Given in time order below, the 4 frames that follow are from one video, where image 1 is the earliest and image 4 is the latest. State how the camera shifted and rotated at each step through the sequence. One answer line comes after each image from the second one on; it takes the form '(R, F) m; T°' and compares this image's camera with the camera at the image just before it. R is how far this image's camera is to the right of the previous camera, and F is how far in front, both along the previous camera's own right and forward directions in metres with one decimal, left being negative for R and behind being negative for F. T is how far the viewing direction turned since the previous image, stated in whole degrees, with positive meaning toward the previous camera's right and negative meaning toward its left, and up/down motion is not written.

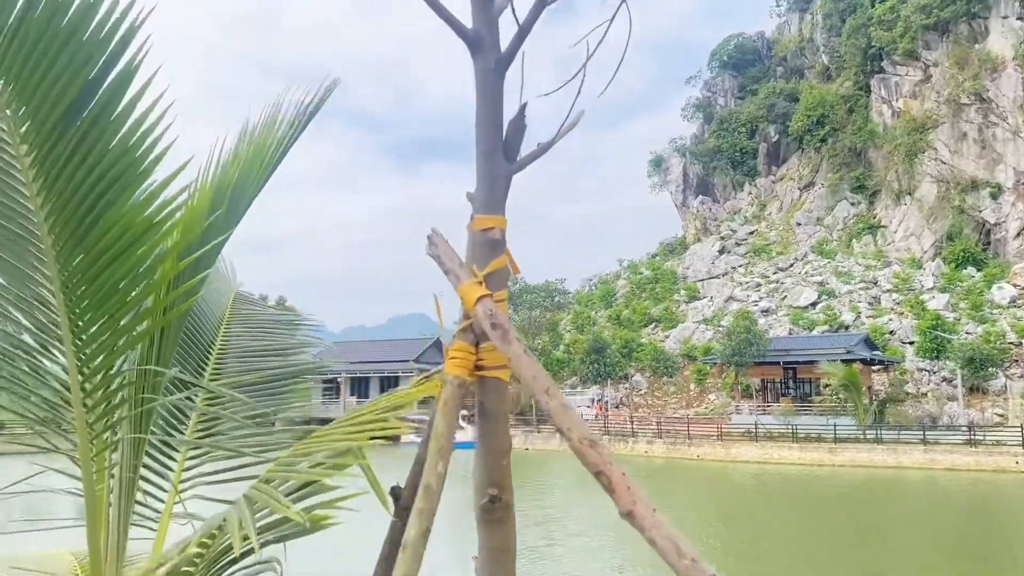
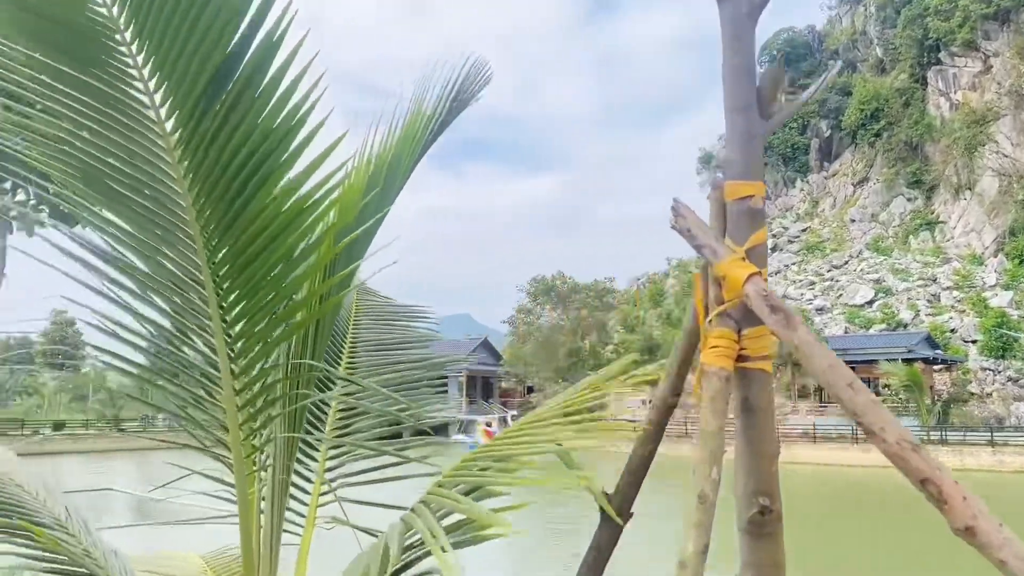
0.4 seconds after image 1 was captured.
(-0.2, +0.1) m; -3°
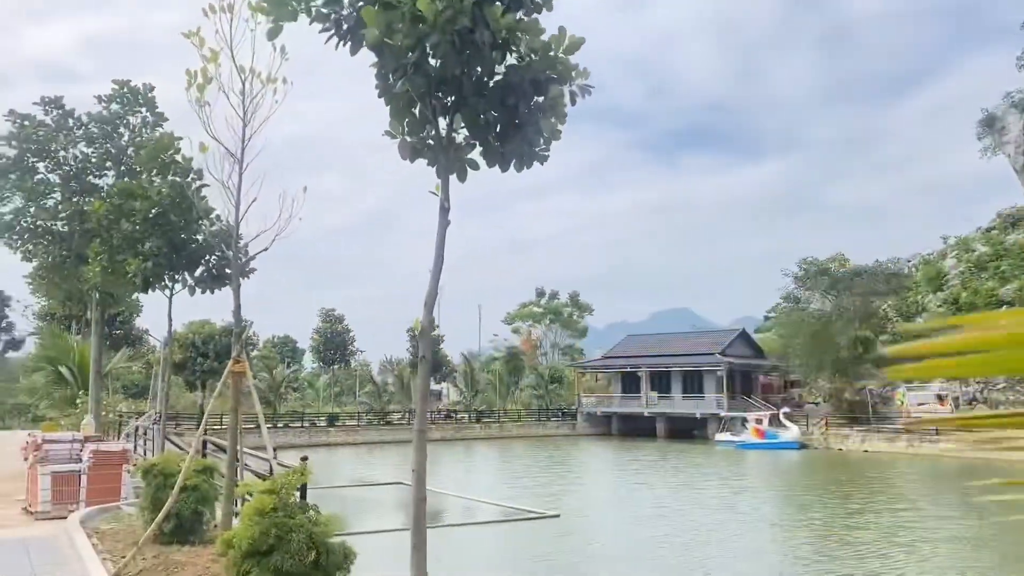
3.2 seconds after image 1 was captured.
(-1.3, +1.1) m; -14°
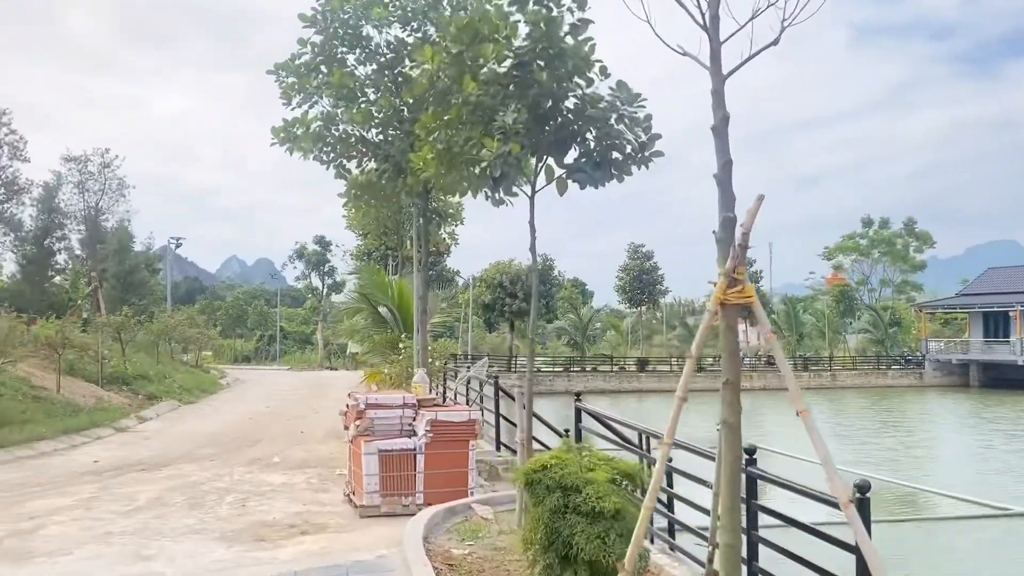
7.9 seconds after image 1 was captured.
(-1.3, +2.4) m; -18°
